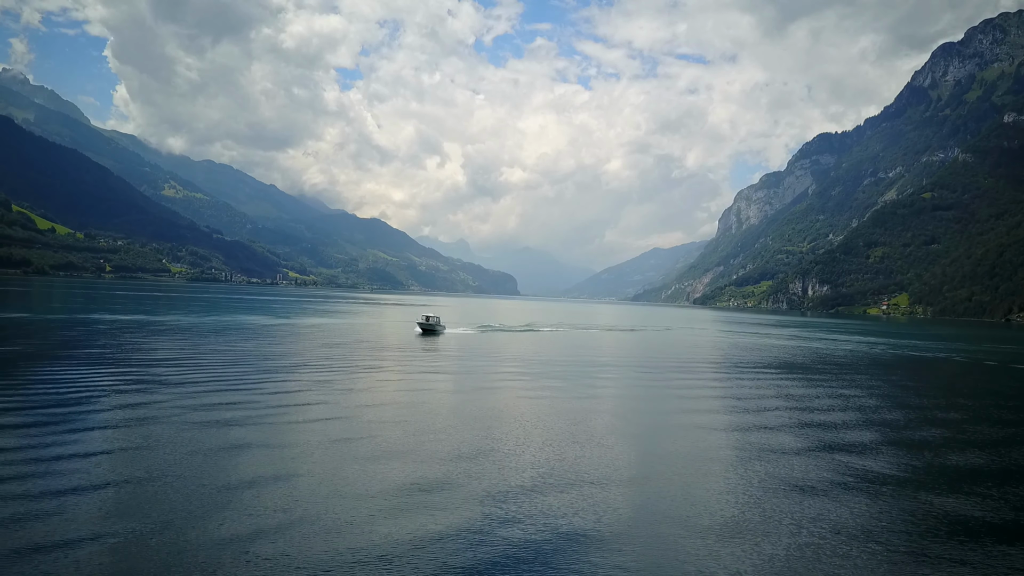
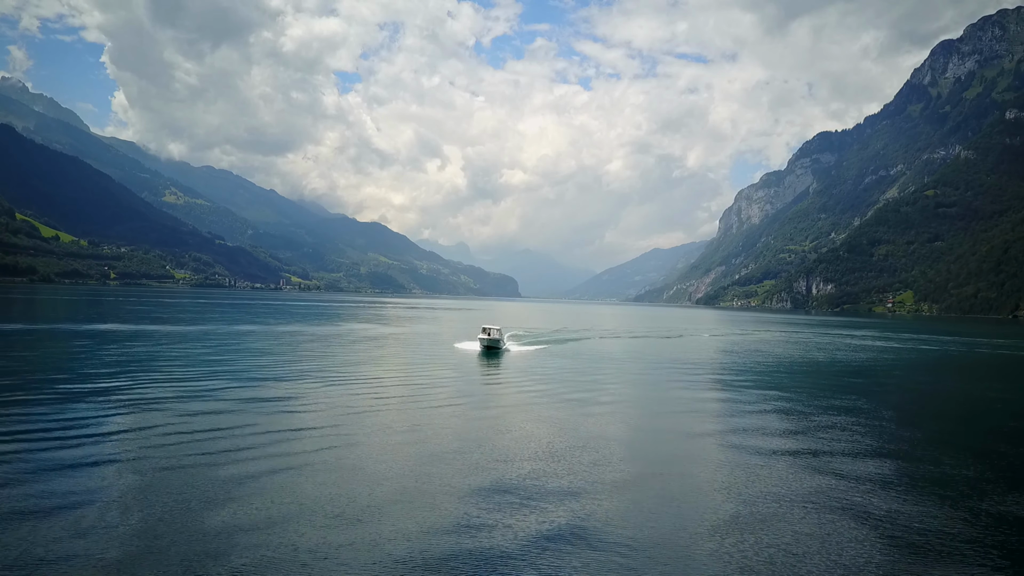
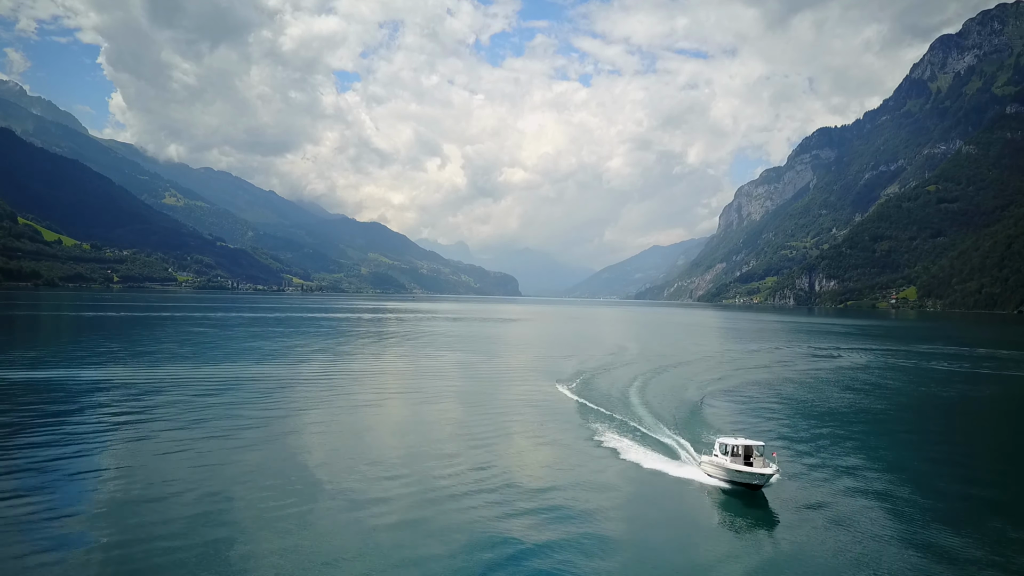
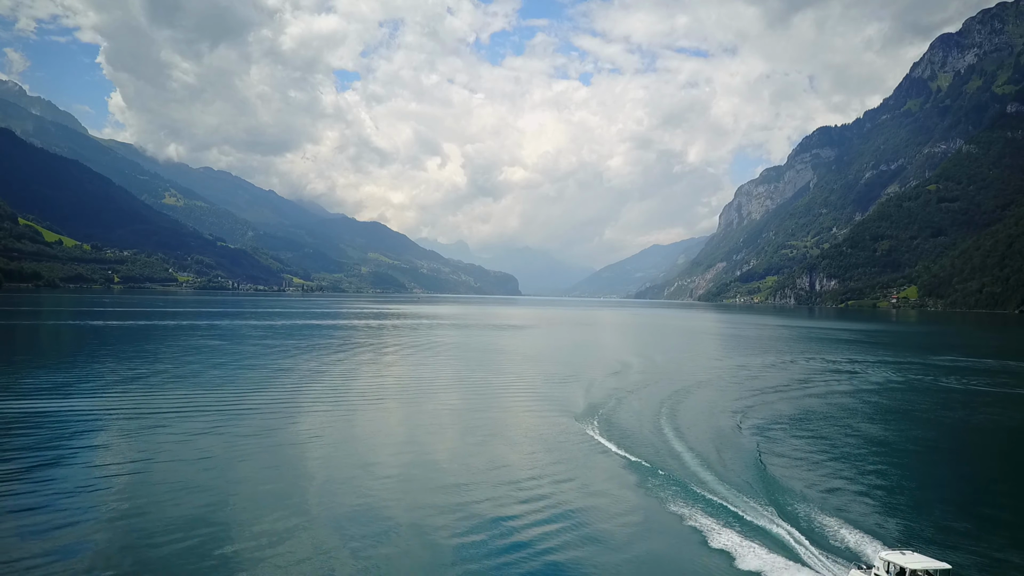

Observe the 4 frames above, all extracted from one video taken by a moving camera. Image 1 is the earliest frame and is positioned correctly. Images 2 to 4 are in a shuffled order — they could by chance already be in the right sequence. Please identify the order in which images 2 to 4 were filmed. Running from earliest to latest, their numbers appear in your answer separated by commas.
2, 3, 4
